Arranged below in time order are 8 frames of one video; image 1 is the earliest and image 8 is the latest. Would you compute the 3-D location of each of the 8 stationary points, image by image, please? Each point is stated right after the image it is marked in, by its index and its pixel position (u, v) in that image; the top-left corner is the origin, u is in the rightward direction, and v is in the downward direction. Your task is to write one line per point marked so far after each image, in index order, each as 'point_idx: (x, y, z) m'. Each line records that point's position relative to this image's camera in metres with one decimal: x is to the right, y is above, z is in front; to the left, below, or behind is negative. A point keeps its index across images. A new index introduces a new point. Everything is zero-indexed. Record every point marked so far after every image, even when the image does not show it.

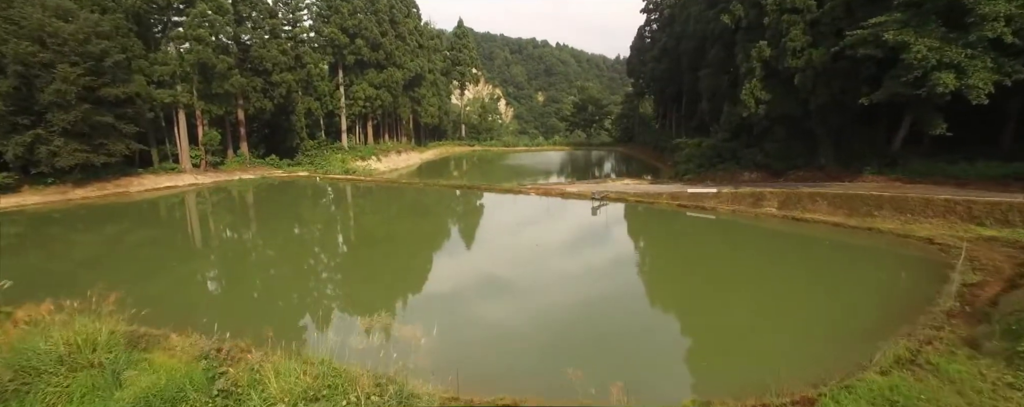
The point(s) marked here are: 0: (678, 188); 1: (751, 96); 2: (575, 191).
0: (+5.8, +0.4, +16.2) m
1: (+7.3, +3.3, +14.4) m
2: (+2.4, +0.4, +17.2) m
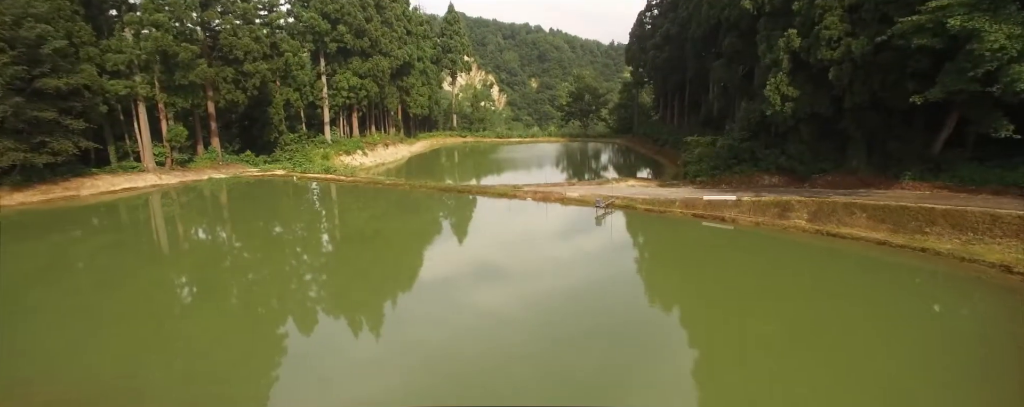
0: (+5.6, +0.2, +14.6) m
1: (+7.2, +3.0, +12.8) m
2: (+2.2, +0.2, +15.6) m
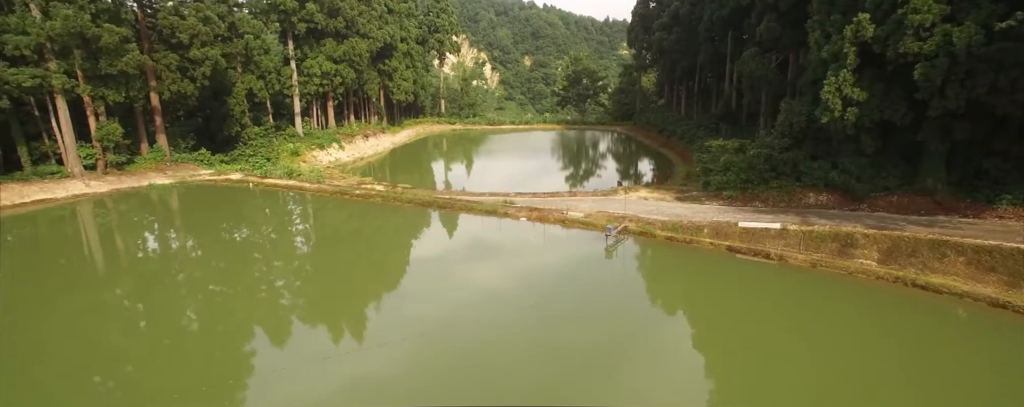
0: (+5.4, -0.4, +11.9) m
1: (+6.9, +2.3, +10.0) m
2: (+1.9, -0.4, +12.9) m
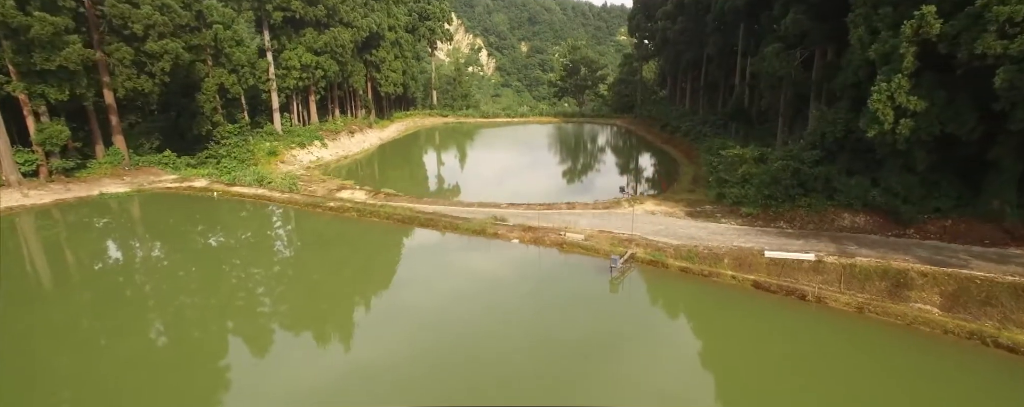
0: (+5.1, -0.9, +10.3) m
1: (+6.7, +1.8, +8.4) m
2: (+1.7, -0.9, +11.3) m
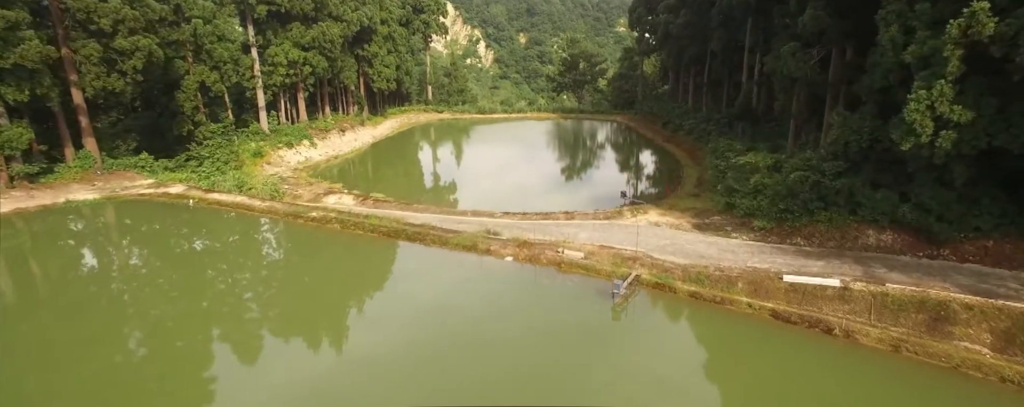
0: (+5.0, -1.3, +9.4) m
1: (+6.5, +1.4, +7.4) m
2: (+1.5, -1.2, +10.4) m
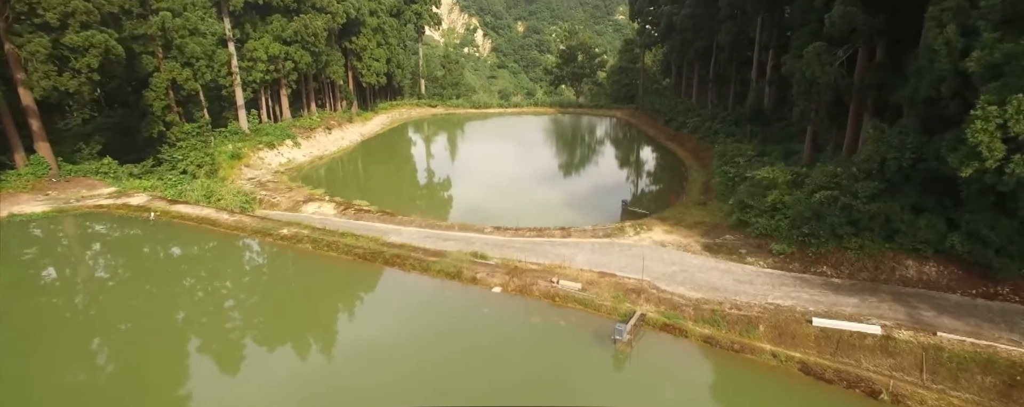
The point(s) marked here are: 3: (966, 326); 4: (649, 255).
0: (+4.7, -1.8, +8.2) m
1: (+6.3, +0.9, +6.1) m
2: (+1.3, -1.7, +9.1) m
3: (+6.7, -1.8, +7.0) m
4: (+3.2, -1.2, +10.8) m
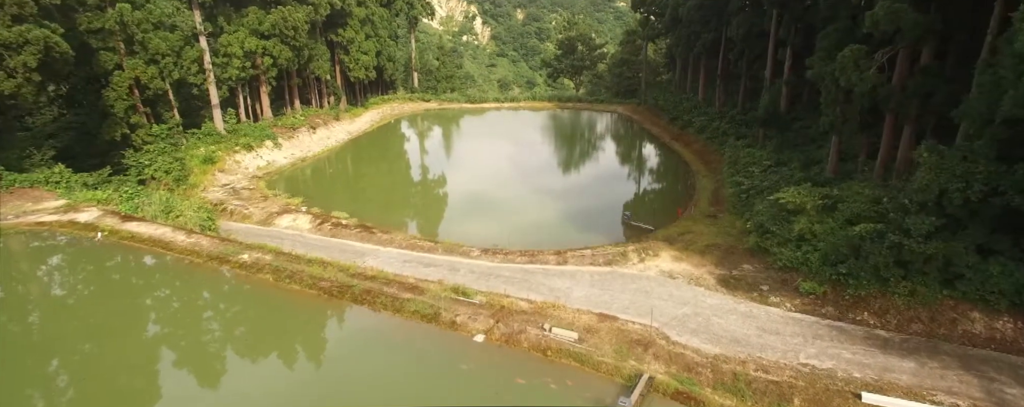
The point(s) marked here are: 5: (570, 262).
0: (+4.5, -2.4, +6.8) m
1: (+6.1, +0.2, +4.7) m
2: (+1.0, -2.3, +7.7) m
3: (+6.4, -2.4, +5.6) m
4: (+2.9, -1.7, +9.4) m
5: (+1.4, -1.3, +11.0) m
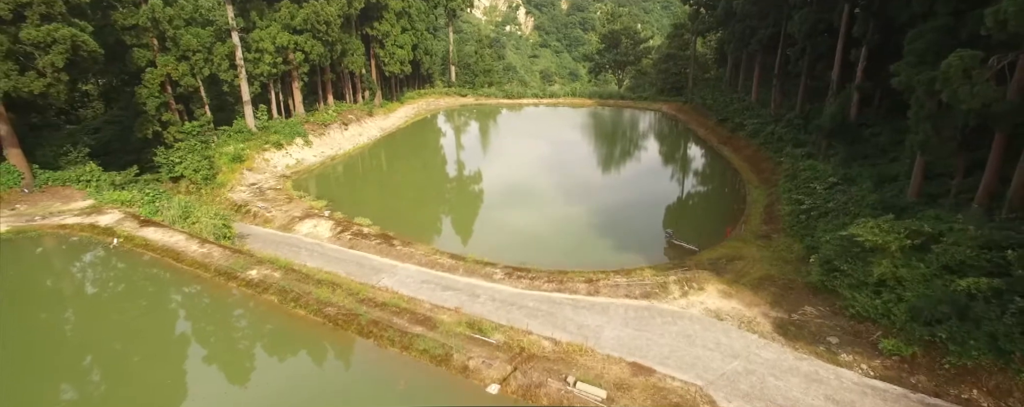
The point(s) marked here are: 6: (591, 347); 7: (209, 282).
0: (+4.6, -3.0, +5.4) m
1: (+6.1, -0.5, +3.1) m
2: (+1.3, -2.8, +6.6) m
3: (+6.5, -3.2, +4.0) m
4: (+3.3, -2.3, +8.1) m
5: (+1.9, -1.8, +9.8) m
6: (+1.3, -2.4, +8.0) m
7: (-7.0, -1.6, +11.4) m
